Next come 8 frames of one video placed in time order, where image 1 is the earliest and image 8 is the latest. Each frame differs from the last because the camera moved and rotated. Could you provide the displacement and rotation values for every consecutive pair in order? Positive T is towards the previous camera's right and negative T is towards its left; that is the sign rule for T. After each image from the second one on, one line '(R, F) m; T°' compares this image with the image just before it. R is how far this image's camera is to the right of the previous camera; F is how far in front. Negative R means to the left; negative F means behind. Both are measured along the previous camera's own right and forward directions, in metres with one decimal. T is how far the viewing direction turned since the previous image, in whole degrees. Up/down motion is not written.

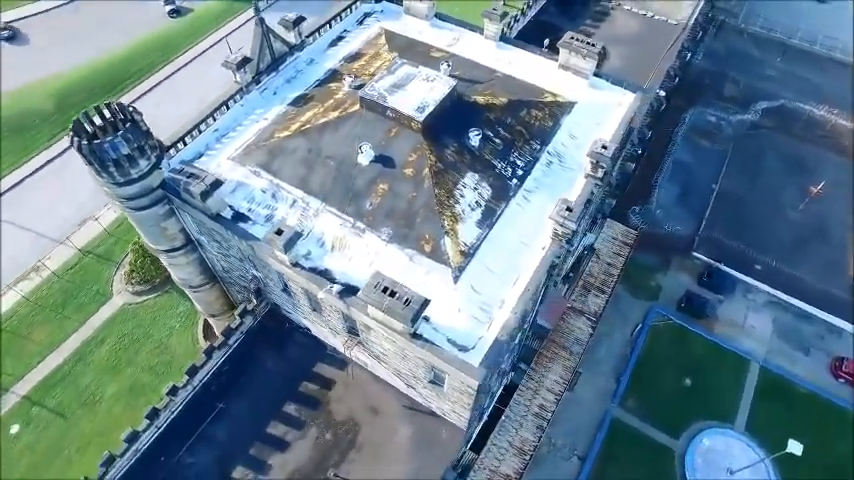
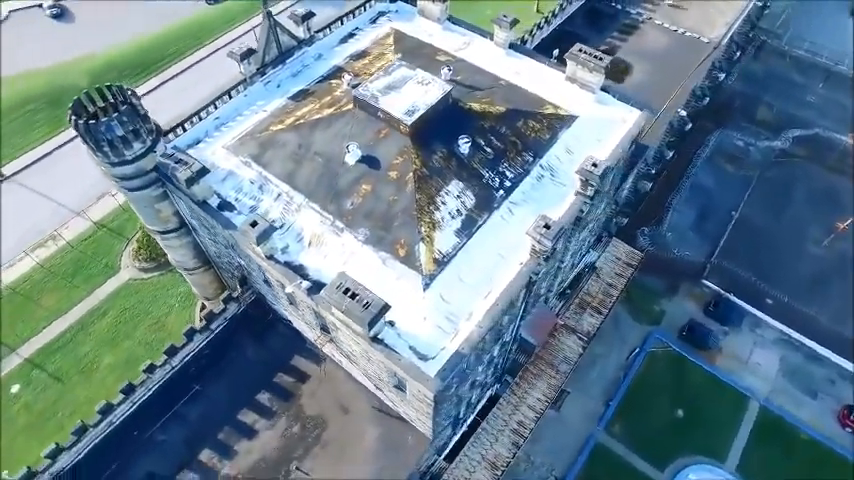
(+2.8, +0.3) m; -3°
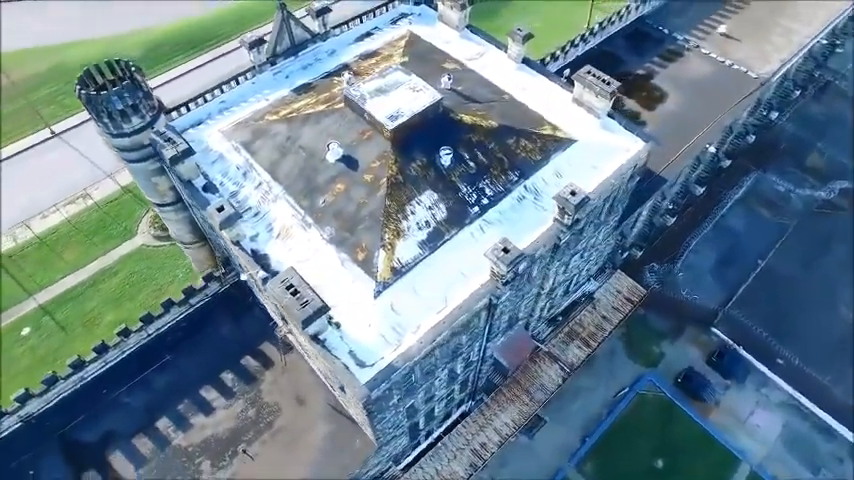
(+4.3, +0.5) m; -5°
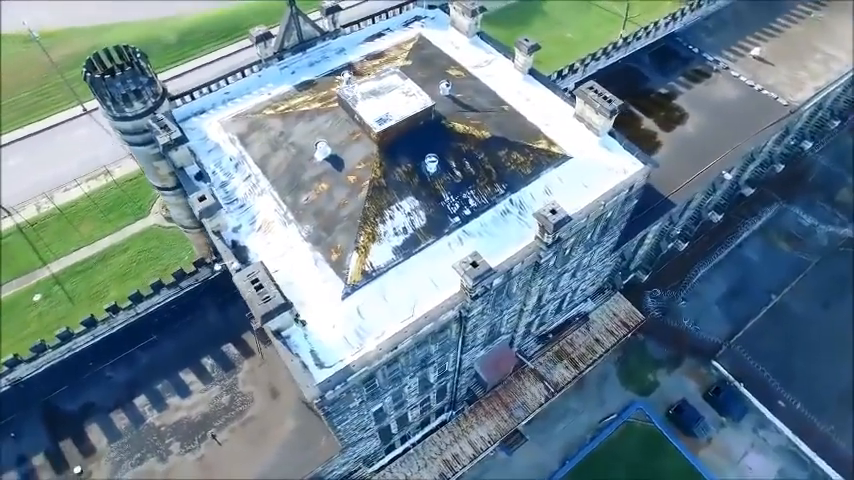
(+2.8, +0.3) m; -3°
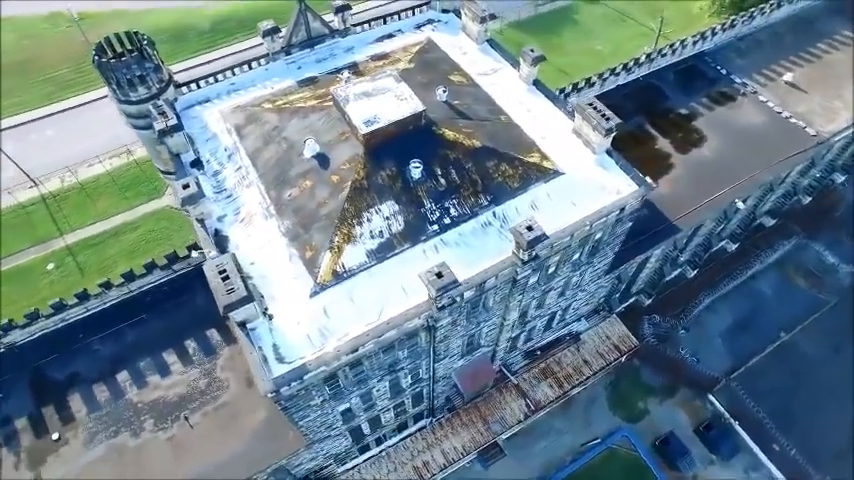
(+2.8, +0.2) m; -3°
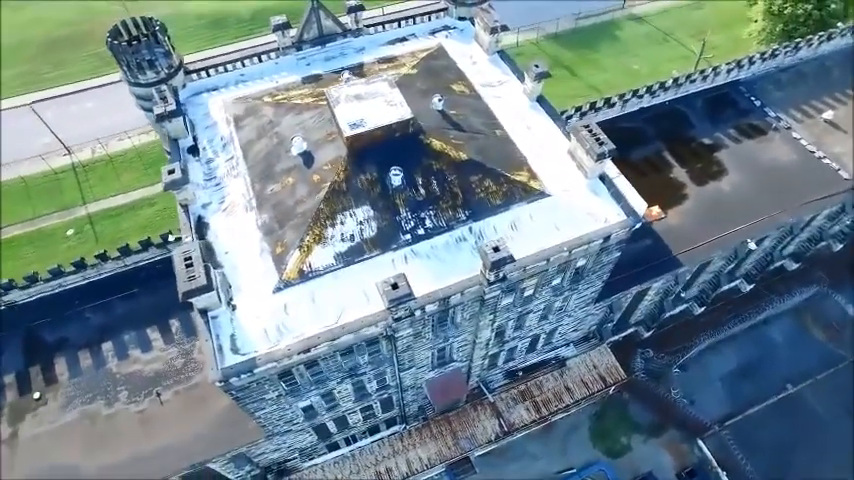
(+3.4, +0.4) m; -4°
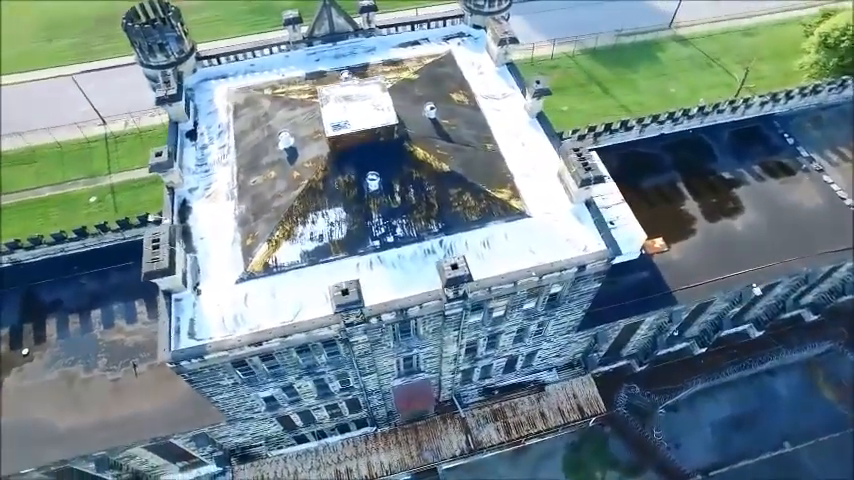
(+3.6, +0.4) m; -4°
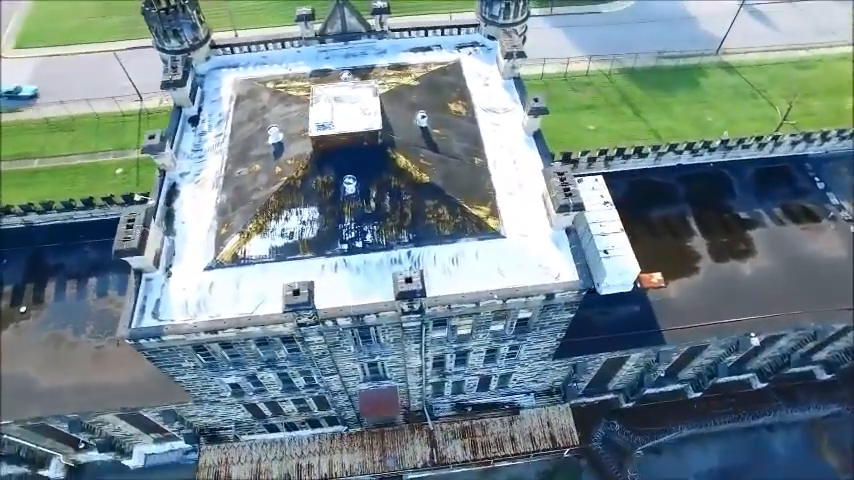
(+3.6, +0.4) m; -4°
